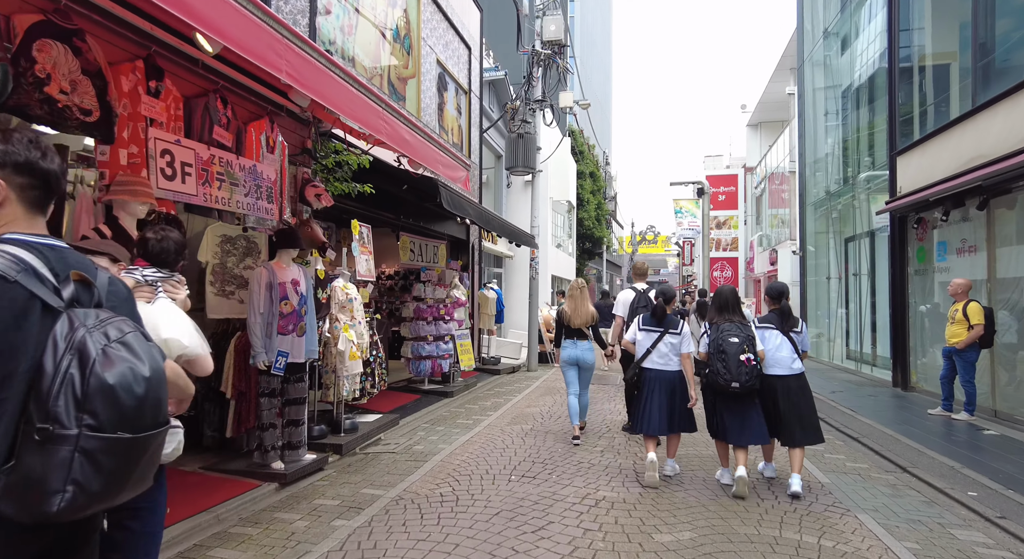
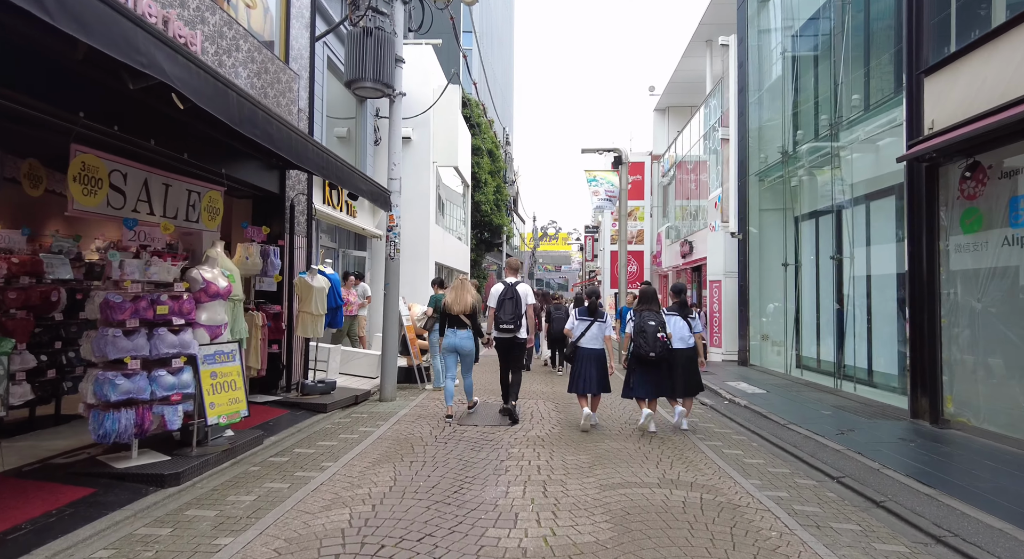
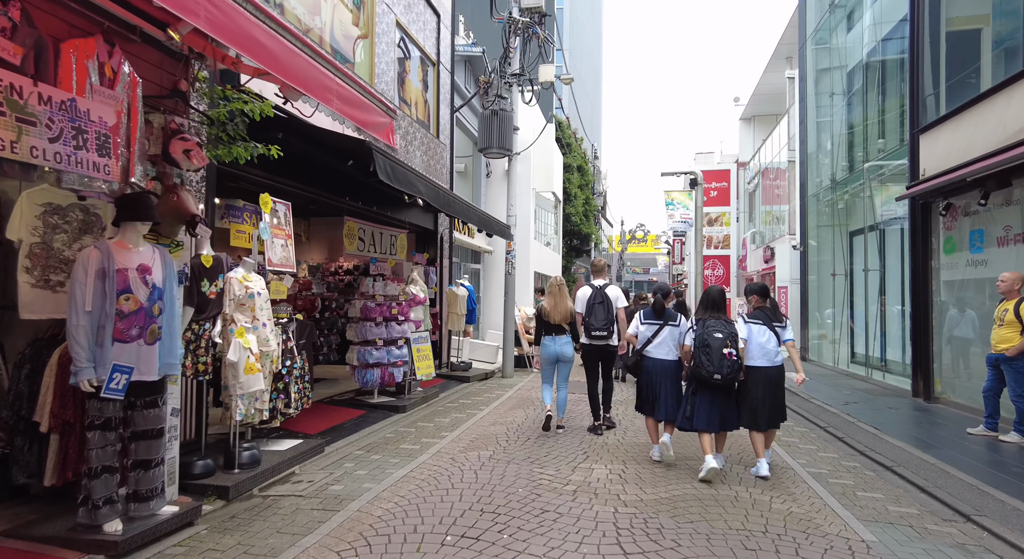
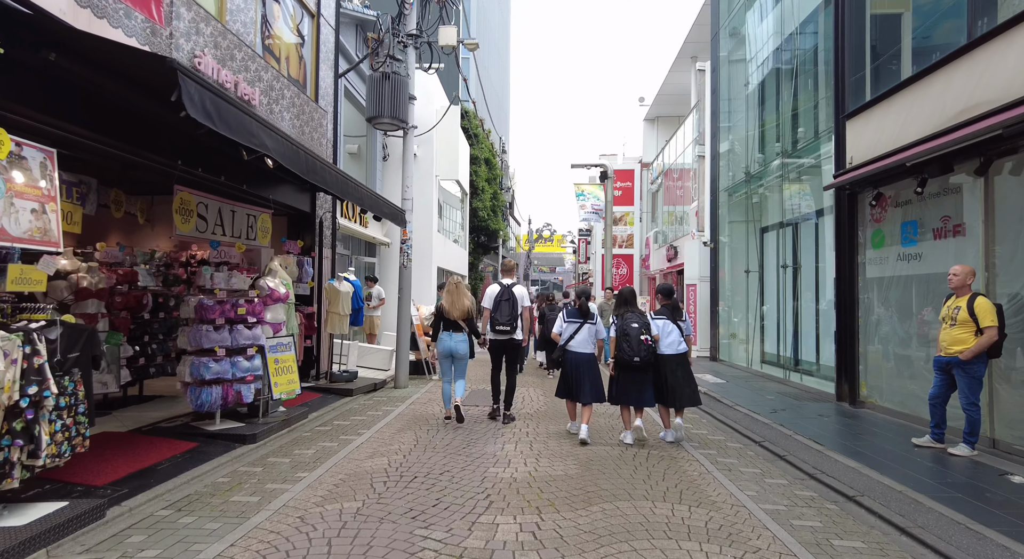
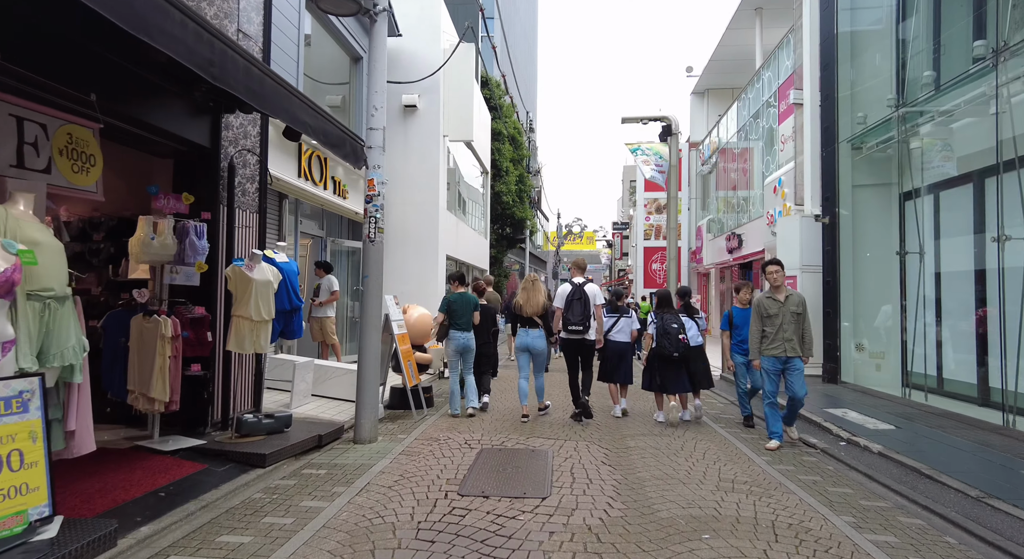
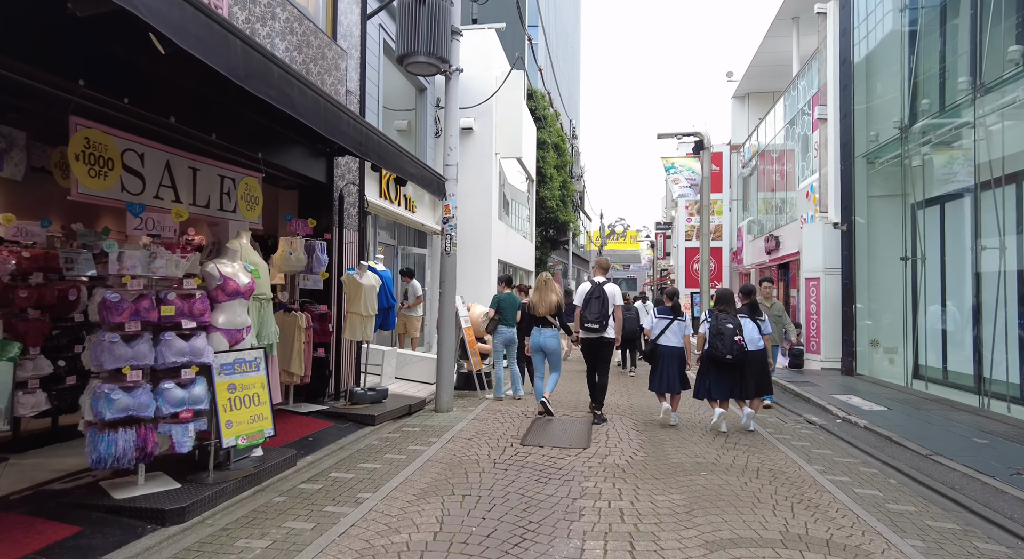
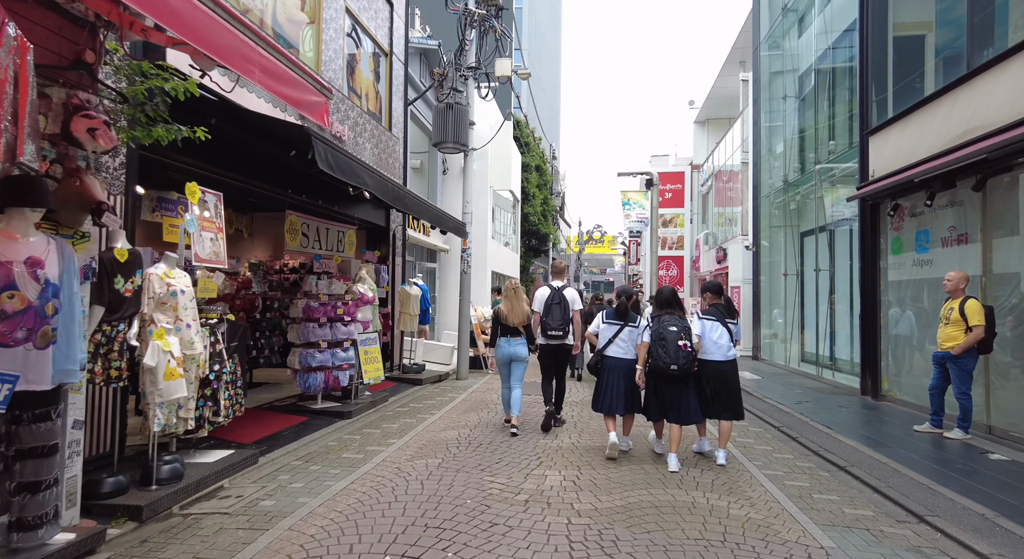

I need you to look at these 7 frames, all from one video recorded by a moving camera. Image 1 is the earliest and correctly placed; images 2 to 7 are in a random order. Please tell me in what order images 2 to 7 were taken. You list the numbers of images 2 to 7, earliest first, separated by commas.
3, 7, 4, 2, 6, 5
